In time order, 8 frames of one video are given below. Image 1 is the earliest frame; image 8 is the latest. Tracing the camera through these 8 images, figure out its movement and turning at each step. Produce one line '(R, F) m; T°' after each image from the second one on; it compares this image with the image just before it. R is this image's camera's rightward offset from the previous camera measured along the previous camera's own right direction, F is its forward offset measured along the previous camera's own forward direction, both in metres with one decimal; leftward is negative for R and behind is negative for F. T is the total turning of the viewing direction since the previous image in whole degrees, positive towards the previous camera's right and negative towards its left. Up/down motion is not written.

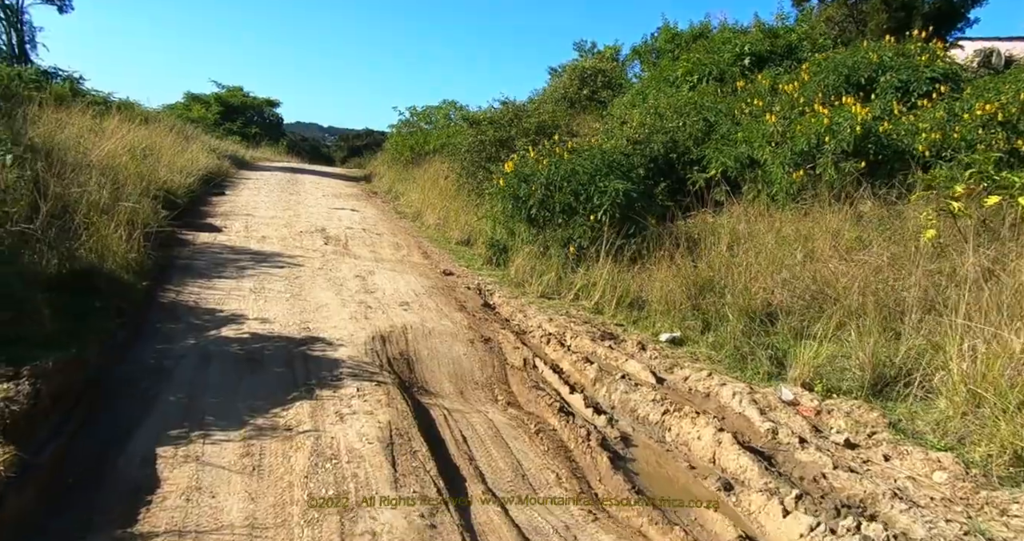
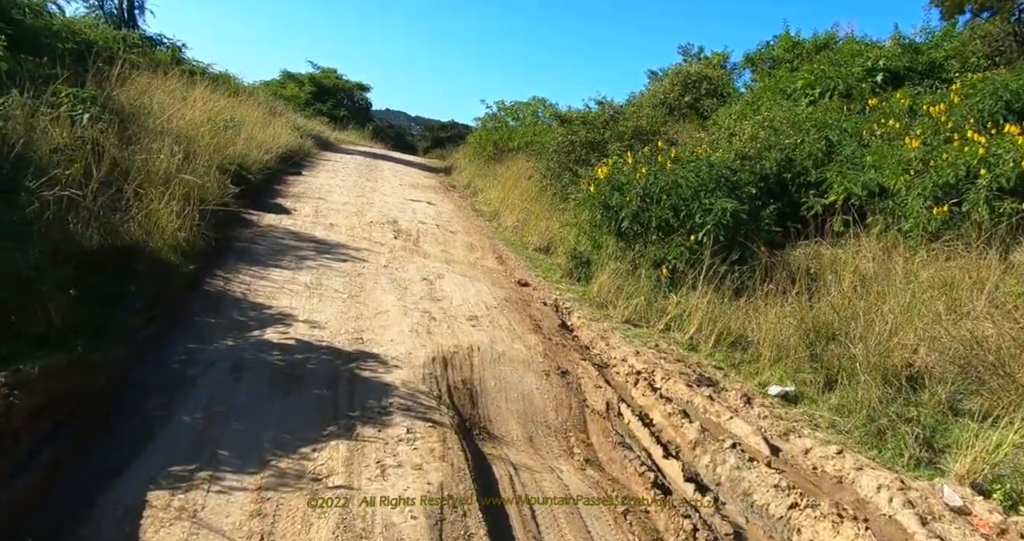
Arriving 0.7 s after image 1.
(-0.2, +0.8) m; -6°
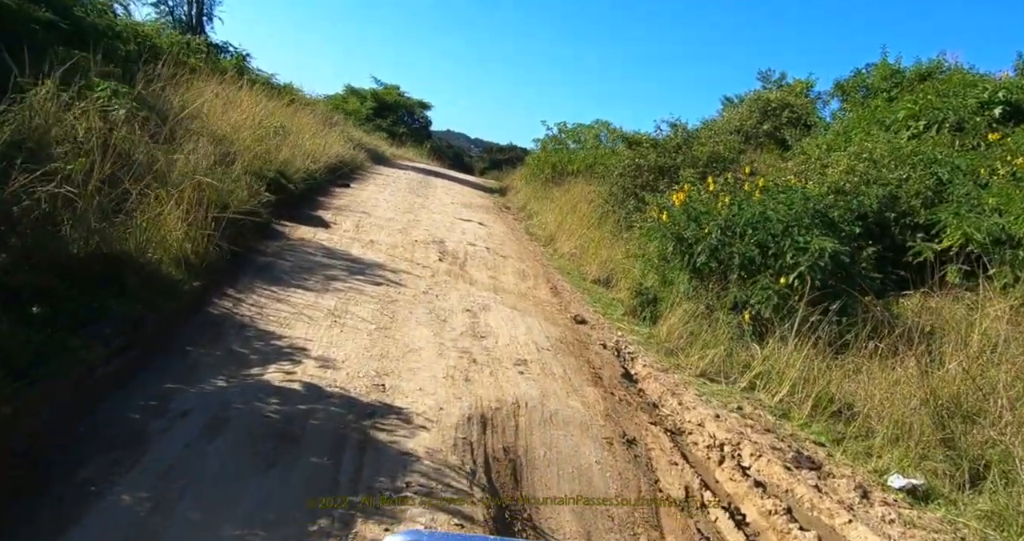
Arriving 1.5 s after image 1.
(-0.1, +0.9) m; -4°
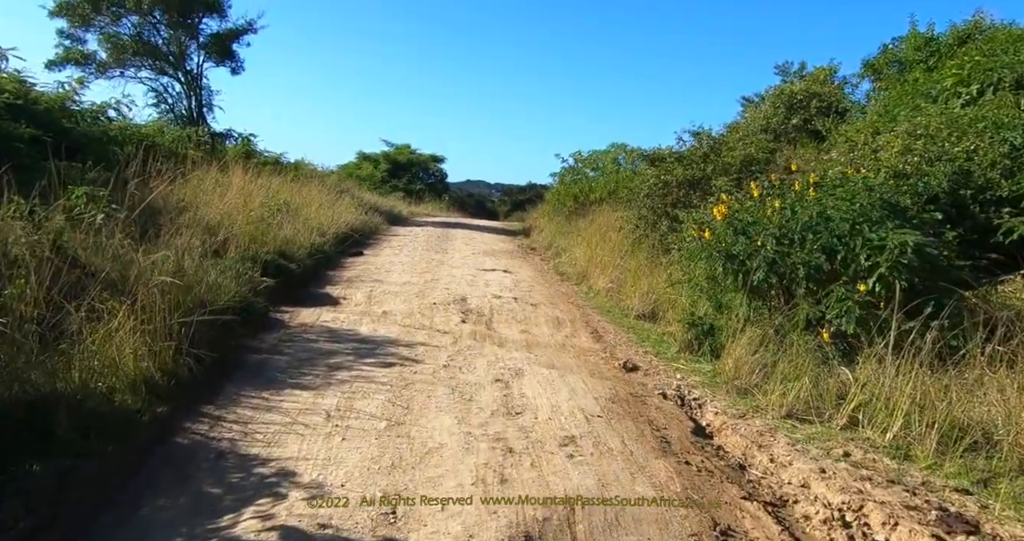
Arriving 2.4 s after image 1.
(+0.1, +0.9) m; -3°
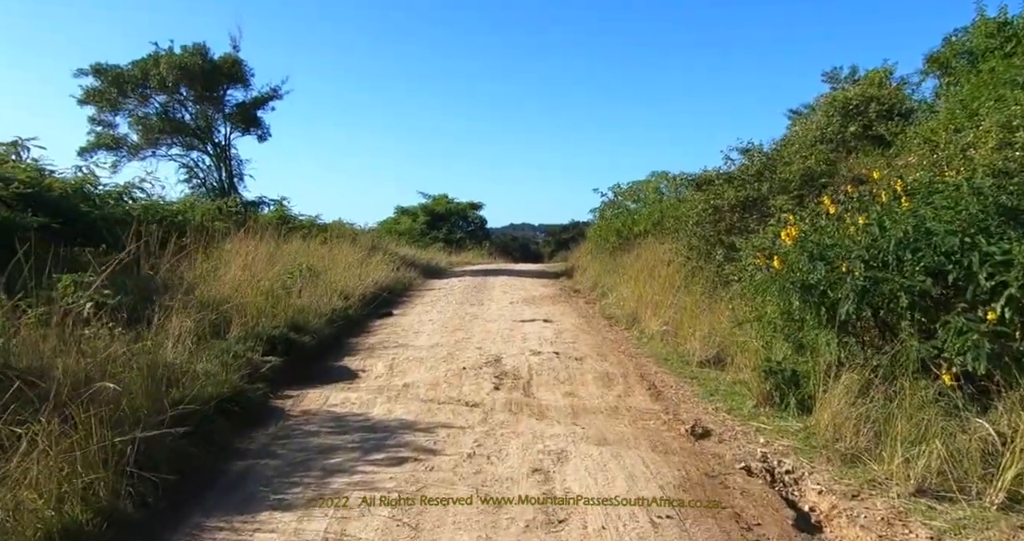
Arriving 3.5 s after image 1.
(+0.1, +1.0) m; -4°
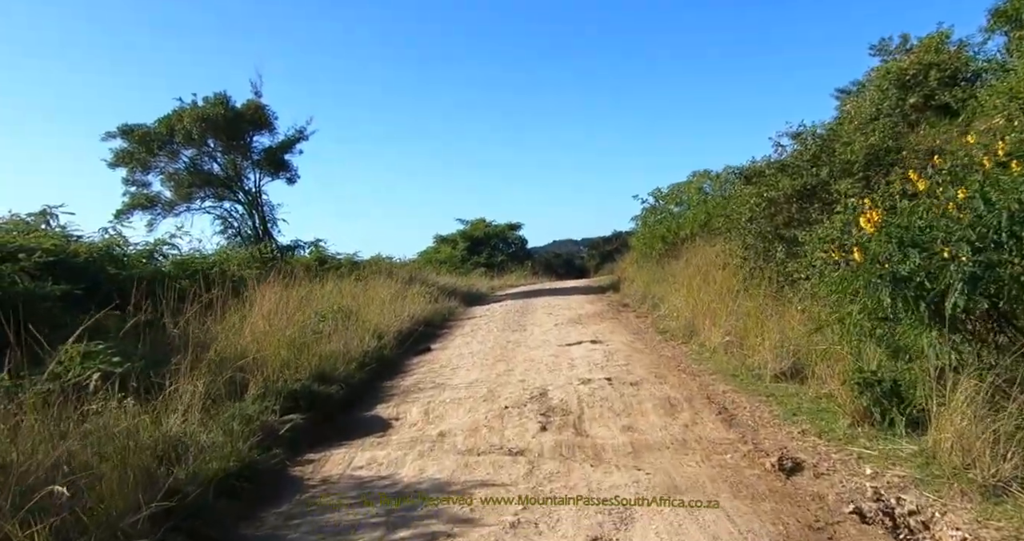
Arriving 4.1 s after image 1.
(+0.1, +0.7) m; -4°
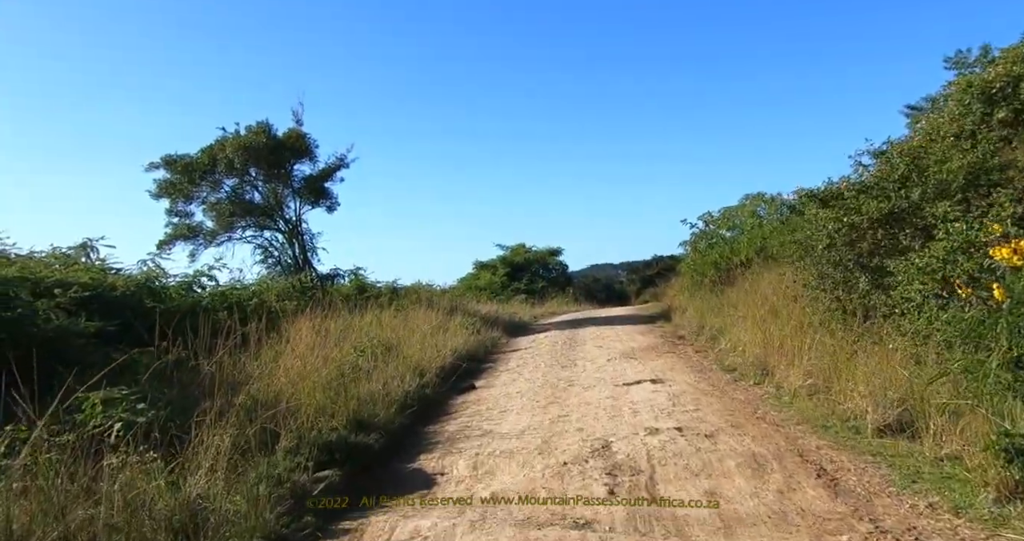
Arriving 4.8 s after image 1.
(-0.2, +0.6) m; -3°
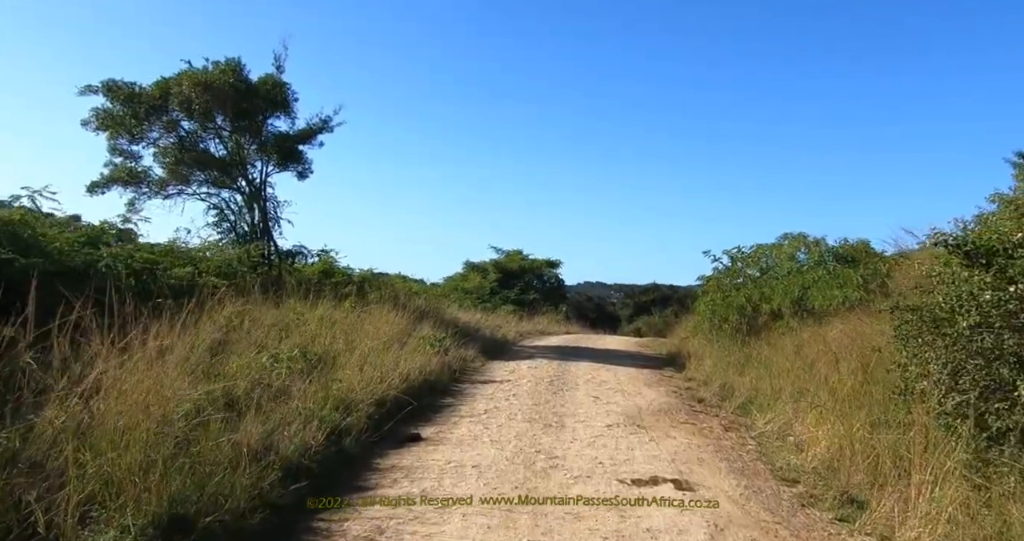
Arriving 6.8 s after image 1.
(+0.1, +2.7) m; 0°
